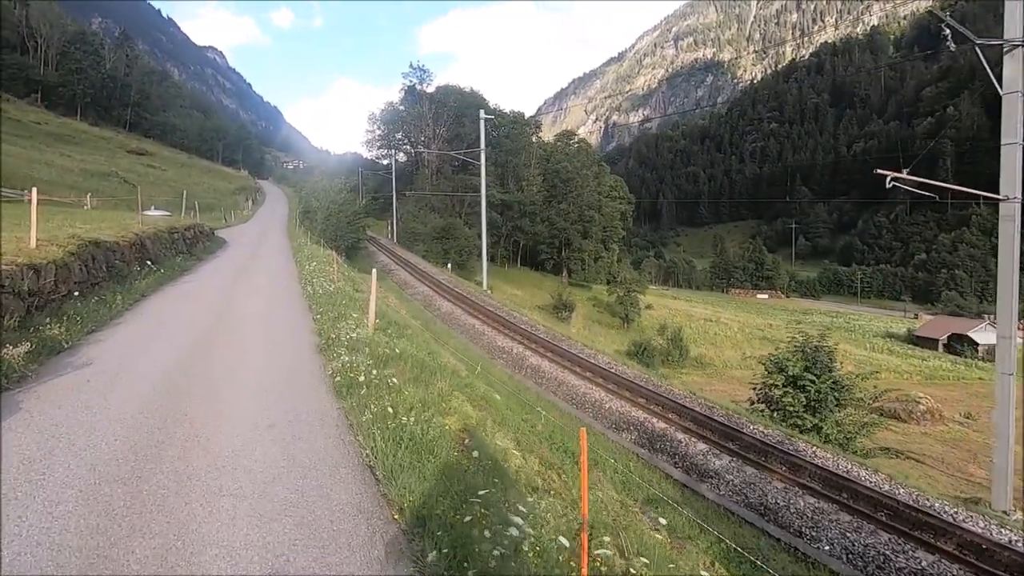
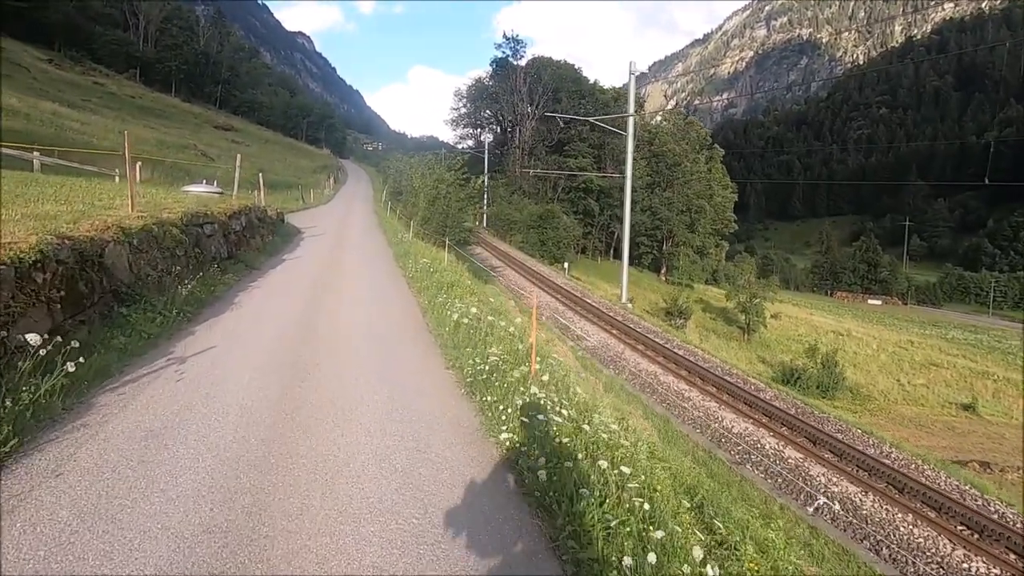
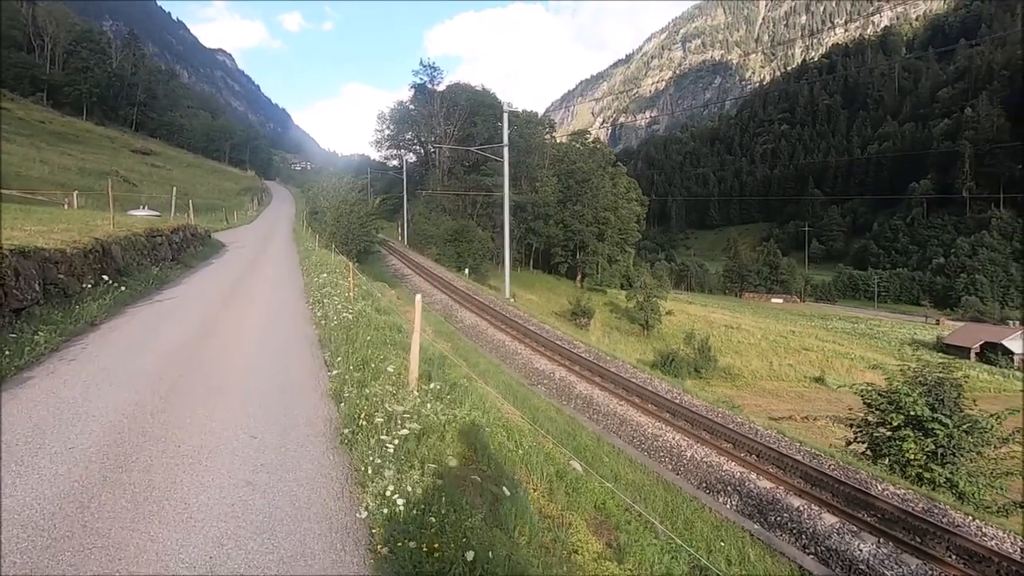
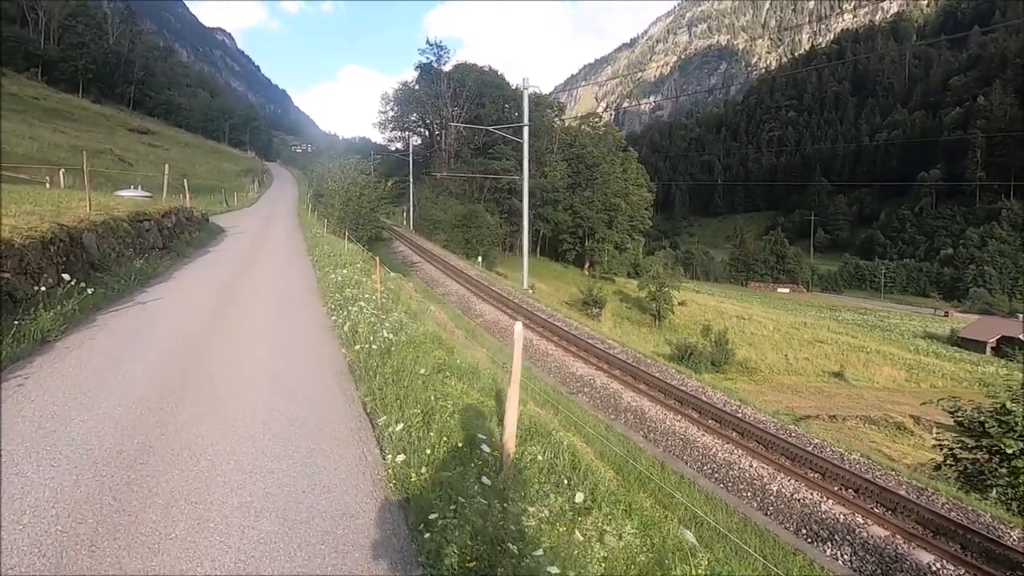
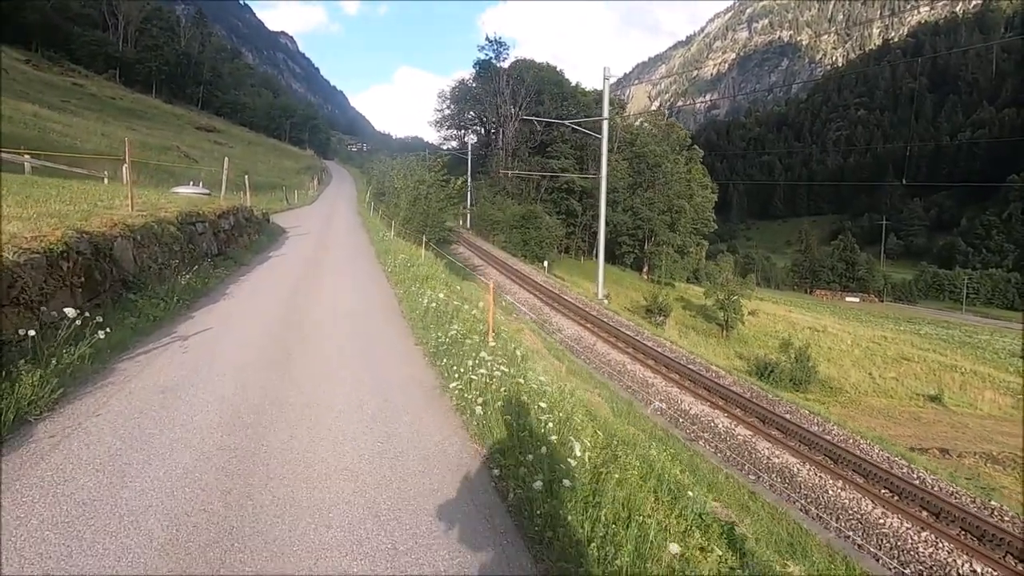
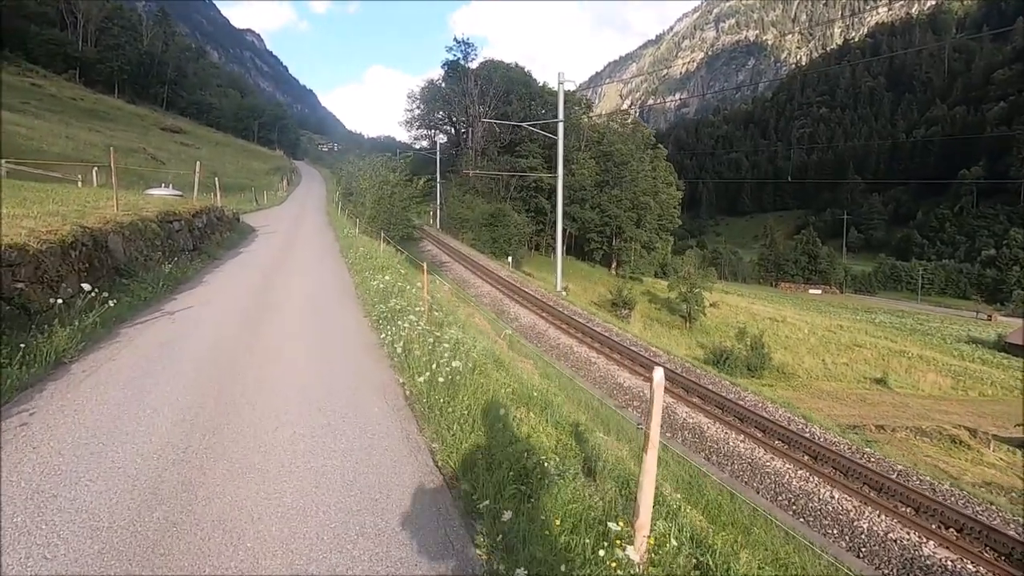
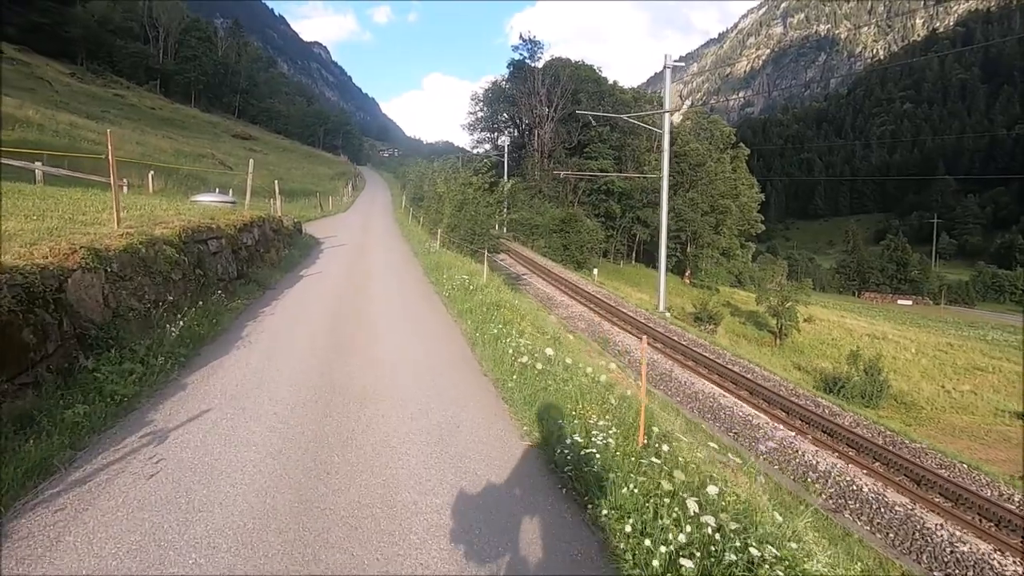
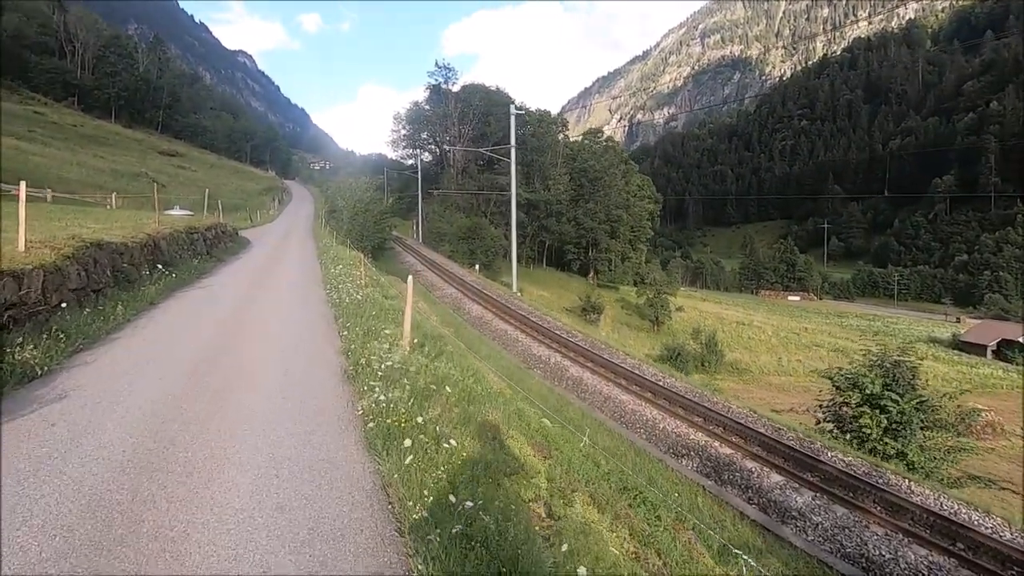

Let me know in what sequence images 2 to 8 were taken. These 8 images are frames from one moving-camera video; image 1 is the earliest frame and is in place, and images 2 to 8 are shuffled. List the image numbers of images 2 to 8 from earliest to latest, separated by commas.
8, 3, 4, 6, 5, 2, 7
